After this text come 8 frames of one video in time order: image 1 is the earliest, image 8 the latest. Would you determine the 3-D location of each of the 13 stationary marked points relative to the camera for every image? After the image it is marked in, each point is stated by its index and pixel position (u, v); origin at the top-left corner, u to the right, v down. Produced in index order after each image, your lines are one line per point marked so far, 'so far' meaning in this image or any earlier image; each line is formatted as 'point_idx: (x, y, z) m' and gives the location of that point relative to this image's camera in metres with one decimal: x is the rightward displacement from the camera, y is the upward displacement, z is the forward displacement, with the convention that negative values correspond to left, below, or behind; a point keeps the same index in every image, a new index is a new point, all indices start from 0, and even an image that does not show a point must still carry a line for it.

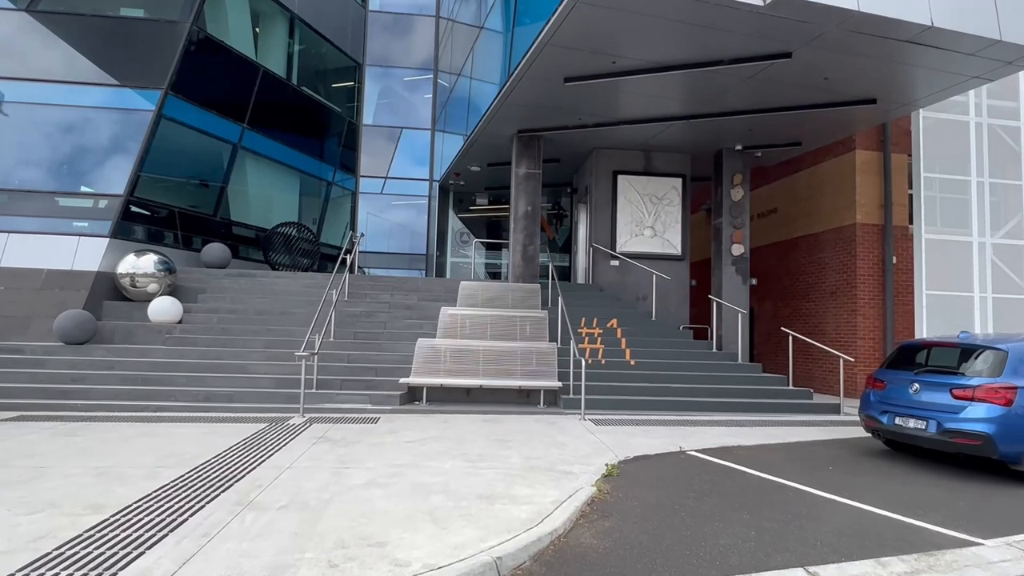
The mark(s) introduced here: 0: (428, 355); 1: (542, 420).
0: (-1.6, -1.3, +11.6) m
1: (+0.5, -2.2, +10.1) m
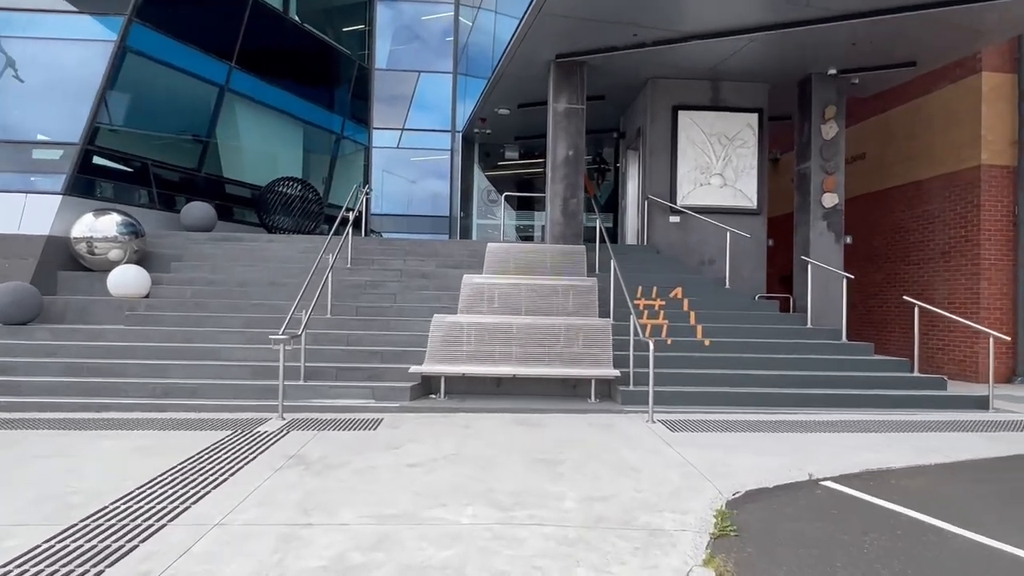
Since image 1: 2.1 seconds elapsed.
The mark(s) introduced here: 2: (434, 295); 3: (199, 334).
0: (-1.0, -0.7, +9.1) m
1: (+1.0, -1.7, +7.6) m
2: (-1.4, -0.1, +10.6) m
3: (-4.8, -0.7, +9.4) m
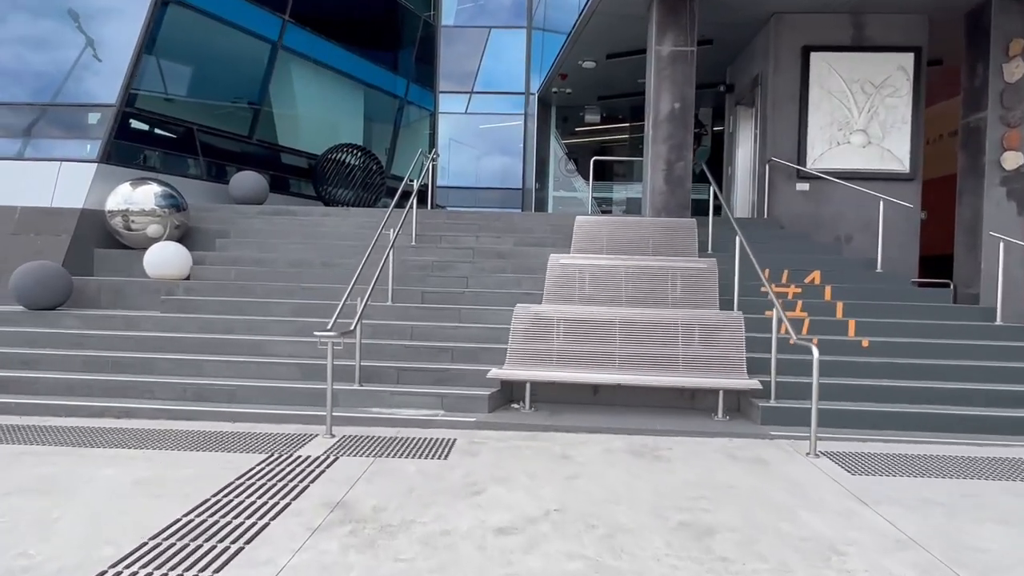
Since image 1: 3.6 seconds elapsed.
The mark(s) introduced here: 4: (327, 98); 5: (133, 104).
0: (+0.2, -0.5, +7.3) m
1: (+2.1, -1.6, +5.7) m
2: (0.0, +0.1, +8.9) m
3: (-3.6, -0.4, +8.0) m
4: (-4.9, +5.0, +16.1) m
5: (-6.5, +3.2, +10.5) m
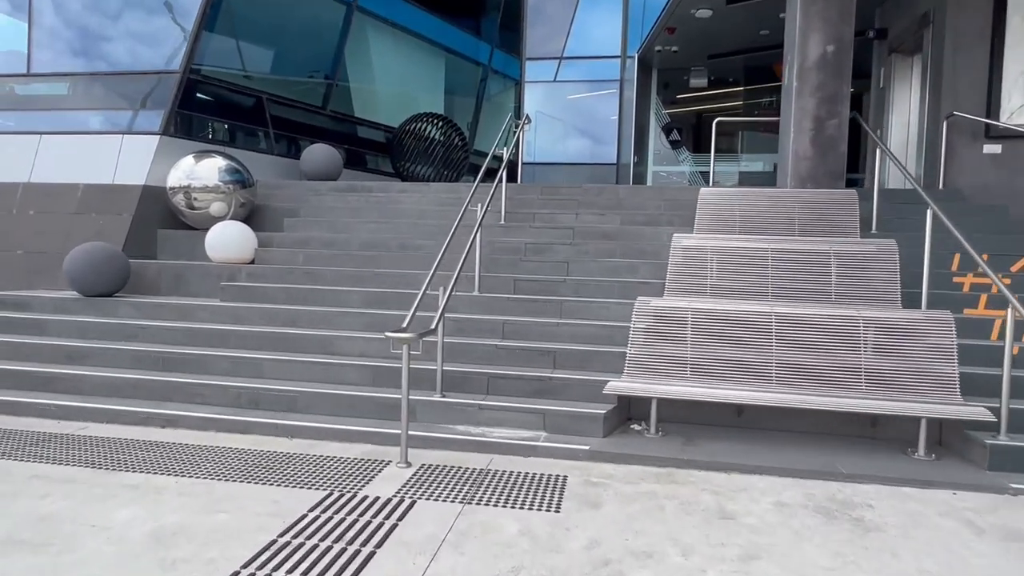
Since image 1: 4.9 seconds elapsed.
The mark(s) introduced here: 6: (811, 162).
0: (+1.3, -0.4, +5.7) m
1: (+3.0, -1.5, +3.9) m
2: (+1.3, +0.3, +7.3) m
3: (-2.3, -0.3, +6.9) m
4: (-2.6, +5.3, +14.9) m
5: (-4.9, +3.4, +9.6) m
6: (+3.9, +1.7, +8.1) m
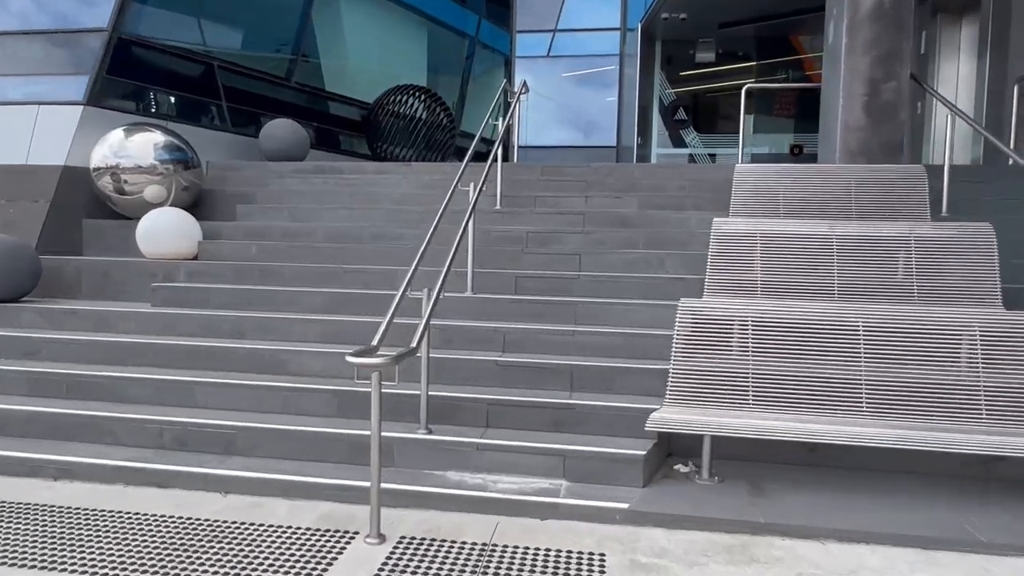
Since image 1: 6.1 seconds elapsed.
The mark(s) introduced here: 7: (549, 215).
0: (+1.4, -0.4, +4.4) m
1: (+3.1, -1.5, +2.6) m
2: (+1.3, +0.3, +6.0) m
3: (-2.3, -0.3, +5.5) m
4: (-2.8, +5.4, +13.4) m
5: (-5.0, +3.4, +8.1) m
6: (+3.9, +1.7, +6.9) m
7: (+0.4, +0.8, +6.8) m
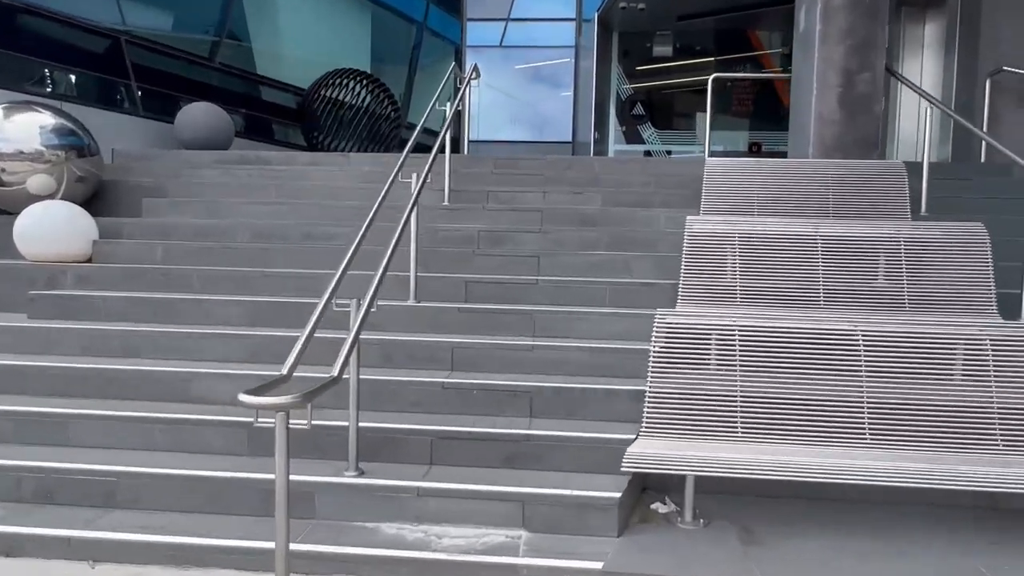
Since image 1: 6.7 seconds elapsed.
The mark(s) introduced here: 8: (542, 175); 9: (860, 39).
0: (+1.1, -0.5, +3.8) m
1: (+2.9, -1.6, +2.2) m
2: (+0.9, +0.3, +5.3) m
3: (-2.7, -0.4, +4.6) m
4: (-3.8, +5.4, +12.5) m
5: (-5.6, +3.3, +7.0) m
6: (+3.4, +1.7, +6.4) m
7: (-0.1, +0.8, +6.1) m
8: (+0.3, +1.3, +7.0) m
9: (+3.6, +2.6, +6.3) m
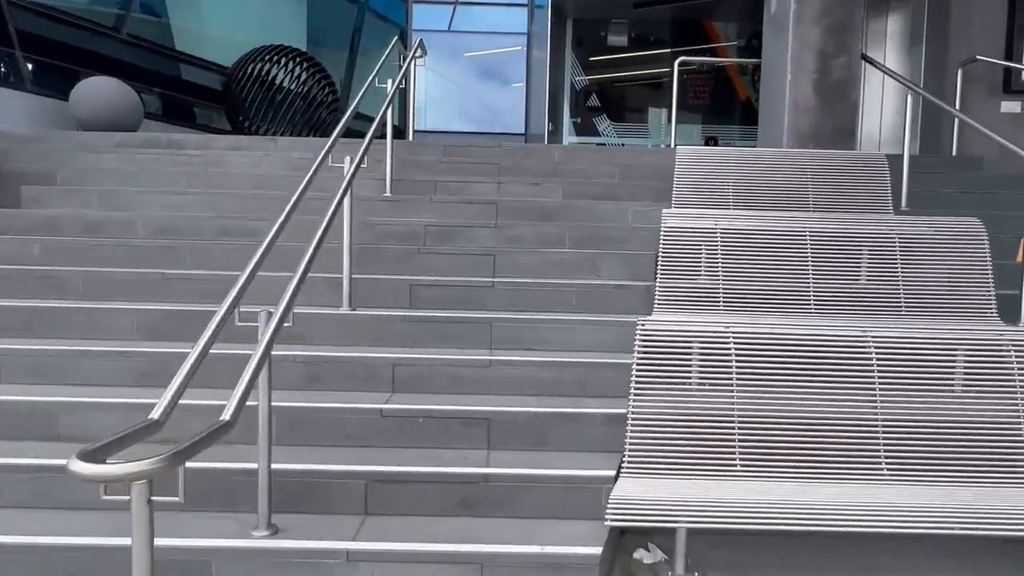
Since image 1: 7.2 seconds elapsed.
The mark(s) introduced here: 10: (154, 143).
0: (+0.8, -0.5, +3.2) m
1: (+2.8, -1.6, +1.7) m
2: (+0.5, +0.2, +4.7) m
3: (-3.0, -0.4, +3.7) m
4: (-4.8, +5.4, +11.4) m
5: (-6.1, +3.3, +5.8) m
6: (+2.9, +1.7, +6.0) m
7: (-0.5, +0.7, +5.4) m
8: (-0.2, +1.3, +6.3) m
9: (+3.1, +2.6, +5.9) m
10: (-3.8, +1.6, +6.6) m
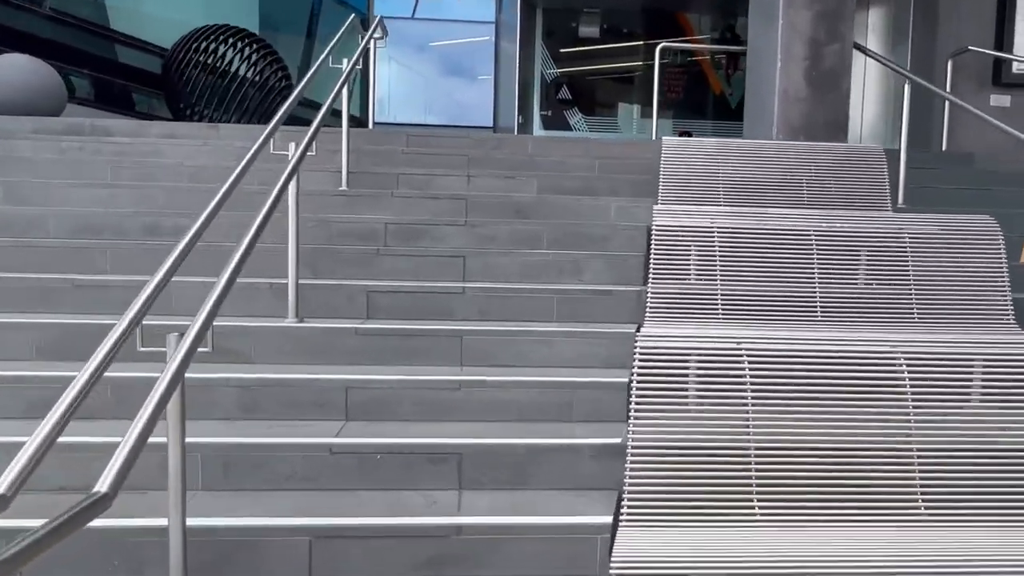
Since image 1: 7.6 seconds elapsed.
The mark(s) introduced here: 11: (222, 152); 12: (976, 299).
0: (+0.7, -0.5, +2.7) m
1: (+2.8, -1.6, +1.4) m
2: (+0.3, +0.2, +4.2) m
3: (-3.1, -0.5, +3.0) m
4: (-5.3, +5.3, +10.6) m
5: (-6.3, +3.2, +4.9) m
6: (+2.7, +1.7, +5.6) m
7: (-0.7, +0.7, +4.8) m
8: (-0.4, +1.2, +5.7) m
9: (+2.8, +2.5, +5.5) m
10: (-4.1, +1.5, +5.8) m
11: (-2.6, +1.2, +5.5) m
12: (+2.9, -0.1, +3.8) m
